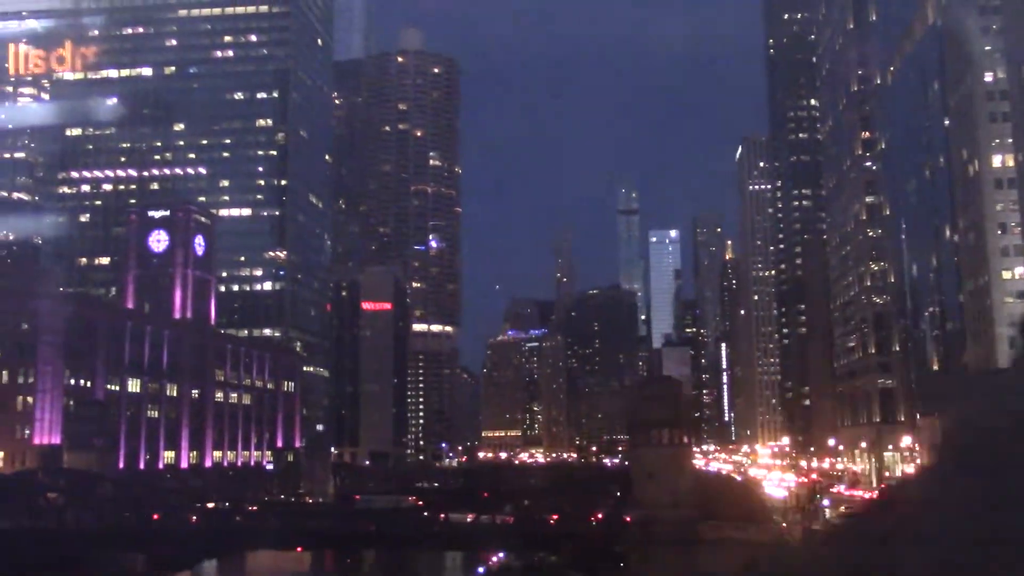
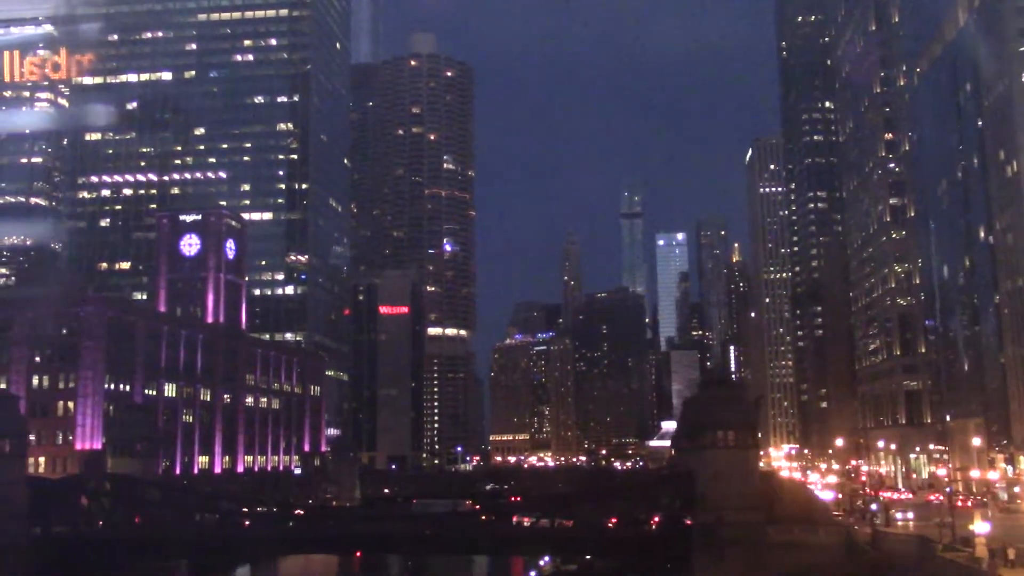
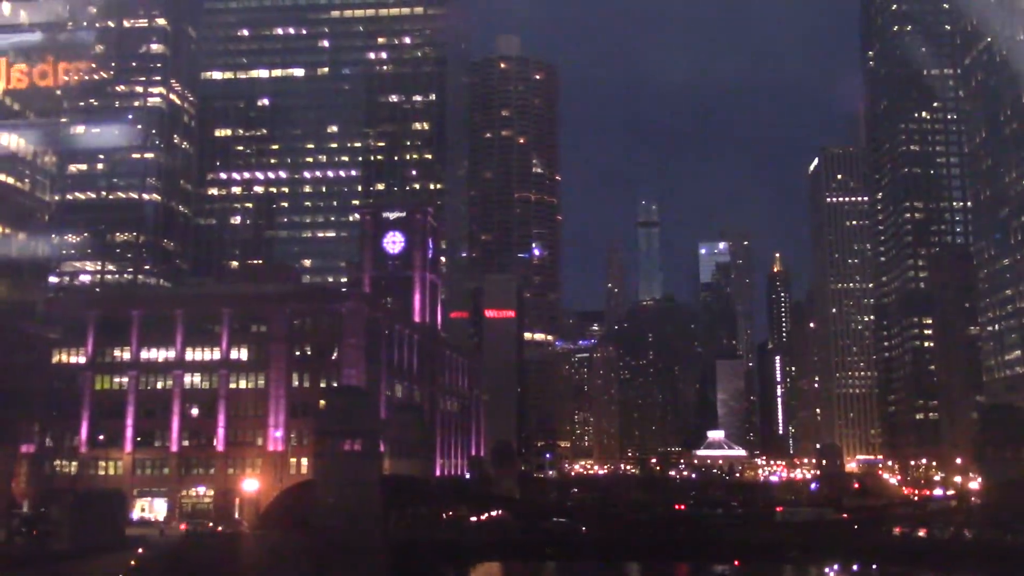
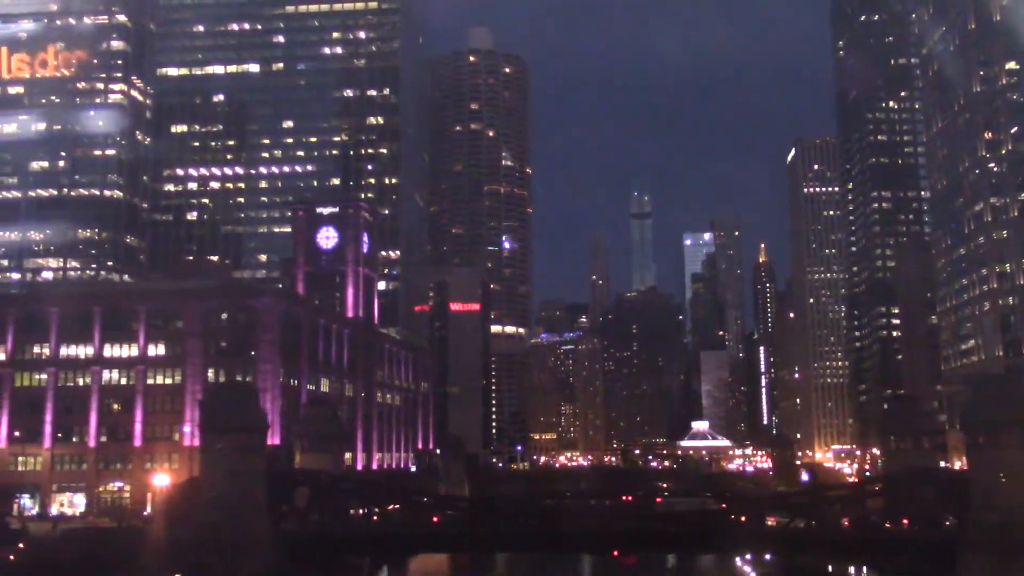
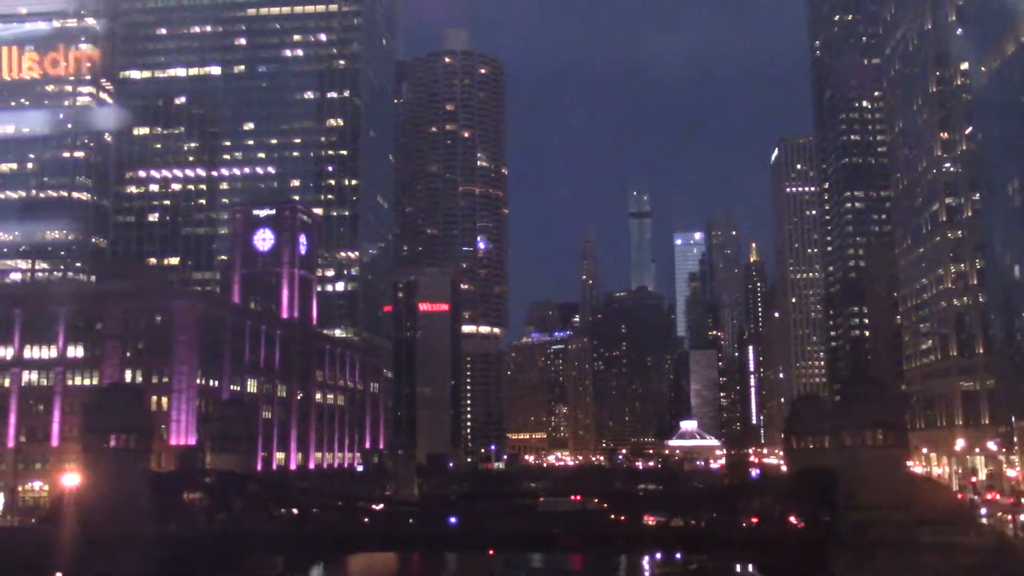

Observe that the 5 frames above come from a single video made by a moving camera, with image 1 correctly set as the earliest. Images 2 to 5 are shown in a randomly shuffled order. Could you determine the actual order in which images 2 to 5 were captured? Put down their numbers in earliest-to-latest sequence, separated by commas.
2, 5, 4, 3
